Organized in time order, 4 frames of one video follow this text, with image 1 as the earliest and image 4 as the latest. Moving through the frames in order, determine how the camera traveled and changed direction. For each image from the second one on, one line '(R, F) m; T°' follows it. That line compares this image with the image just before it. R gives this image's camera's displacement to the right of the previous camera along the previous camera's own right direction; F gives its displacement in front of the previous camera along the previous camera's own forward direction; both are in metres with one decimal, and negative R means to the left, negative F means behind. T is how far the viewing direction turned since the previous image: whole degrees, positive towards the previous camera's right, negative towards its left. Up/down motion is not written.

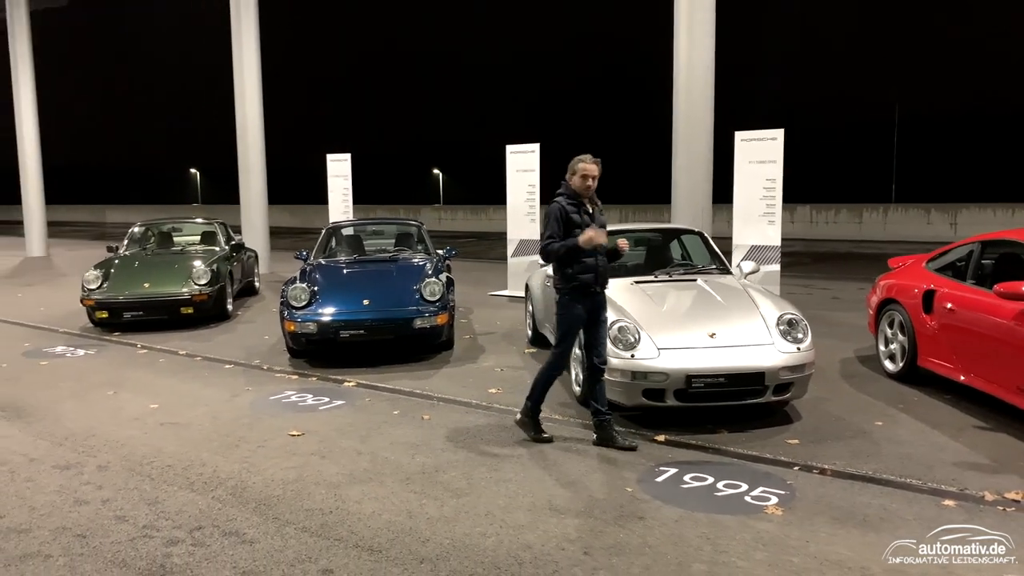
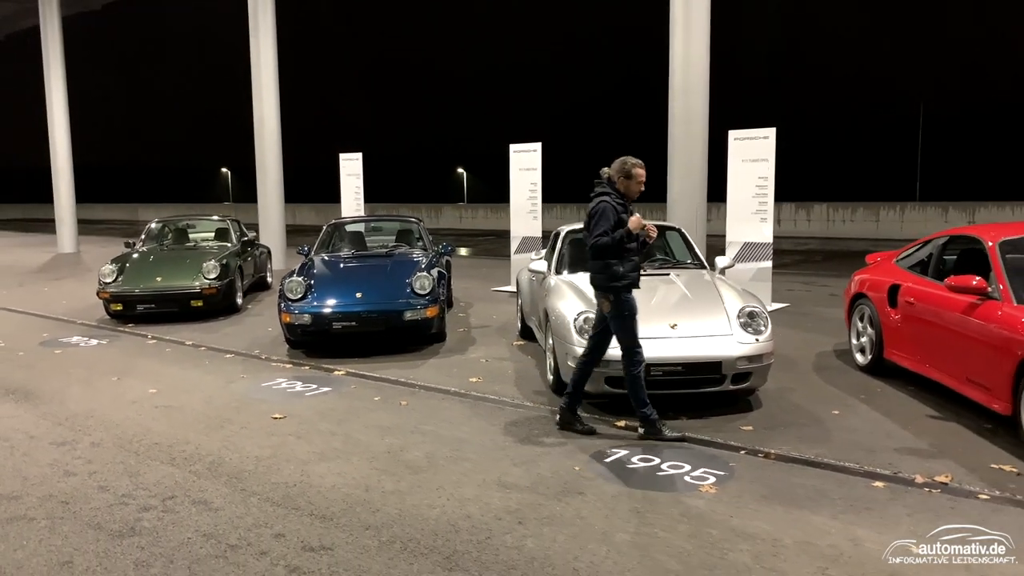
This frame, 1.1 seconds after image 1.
(+0.4, -0.3) m; -2°
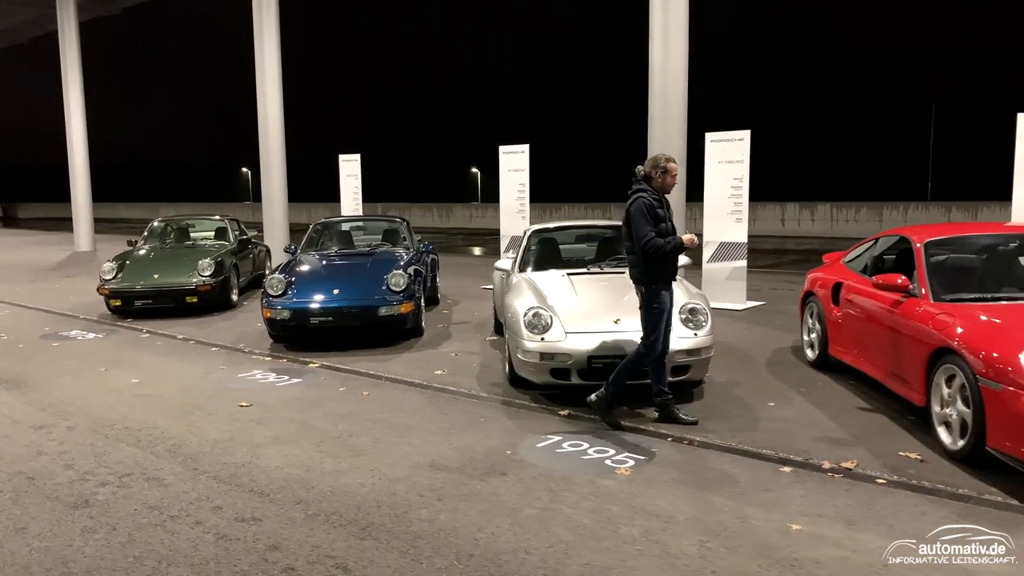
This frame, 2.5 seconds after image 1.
(+0.5, -0.3) m; -2°
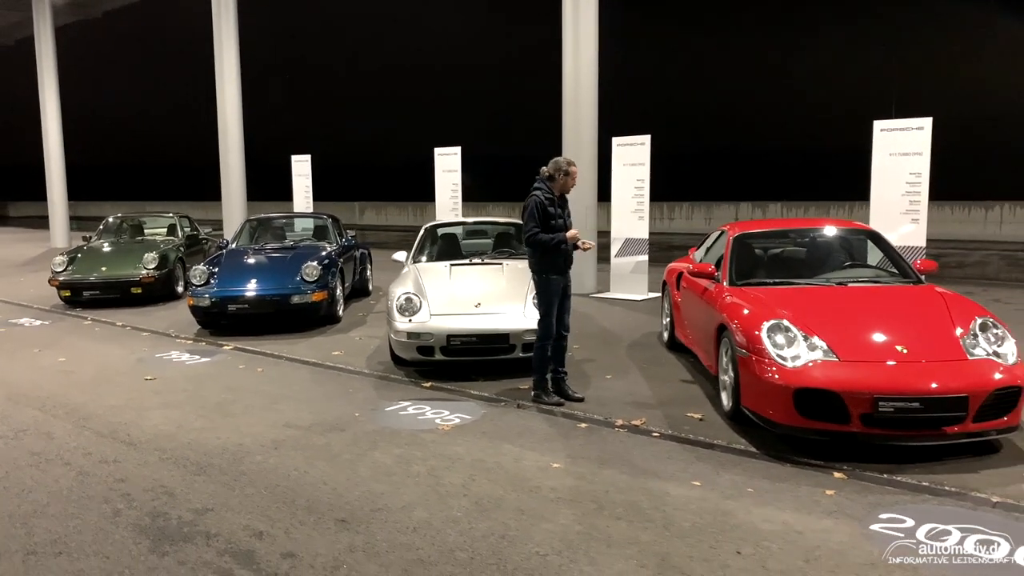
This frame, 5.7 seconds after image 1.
(+1.0, -0.8) m; 0°
